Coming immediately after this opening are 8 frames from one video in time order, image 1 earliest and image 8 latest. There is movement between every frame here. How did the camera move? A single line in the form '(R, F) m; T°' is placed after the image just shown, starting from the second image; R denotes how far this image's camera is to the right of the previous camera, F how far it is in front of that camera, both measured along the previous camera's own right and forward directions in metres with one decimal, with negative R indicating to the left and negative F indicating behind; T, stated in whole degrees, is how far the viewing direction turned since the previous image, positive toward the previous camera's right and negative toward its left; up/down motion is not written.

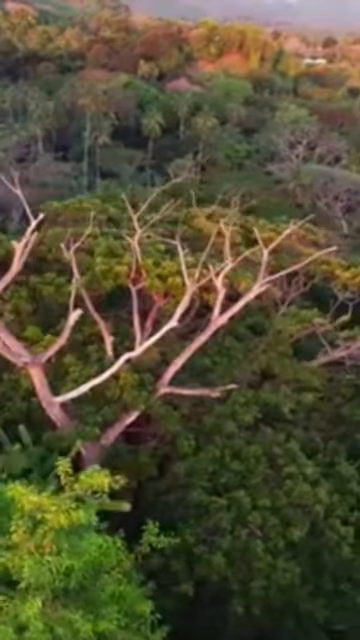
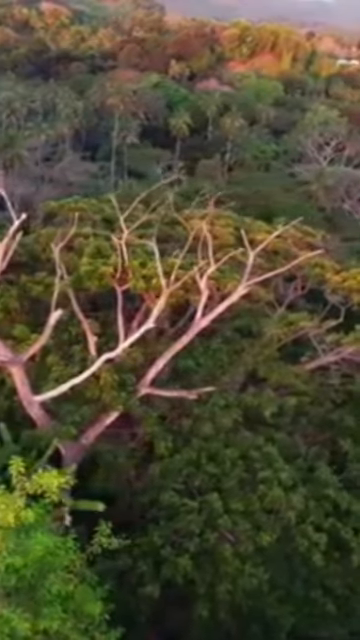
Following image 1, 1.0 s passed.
(+1.1, 0.0) m; -2°
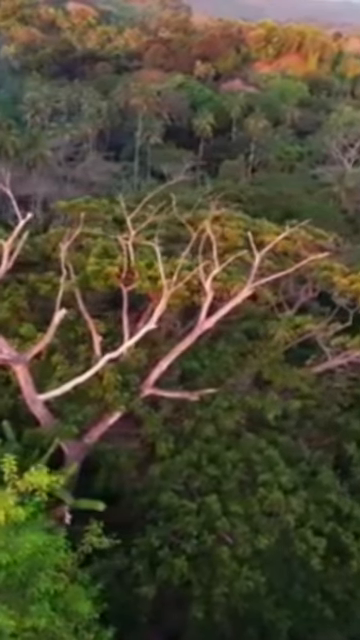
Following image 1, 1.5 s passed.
(+0.4, 0.0) m; -2°
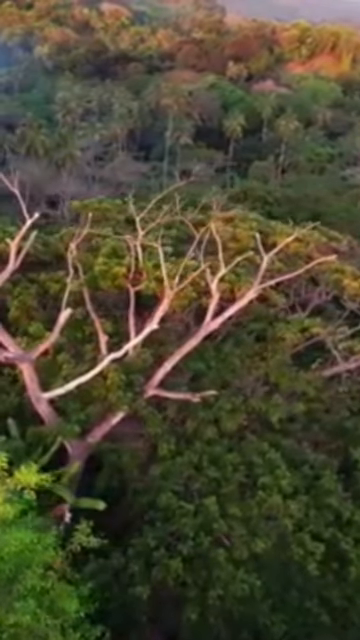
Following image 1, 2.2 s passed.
(+0.6, 0.0) m; -2°
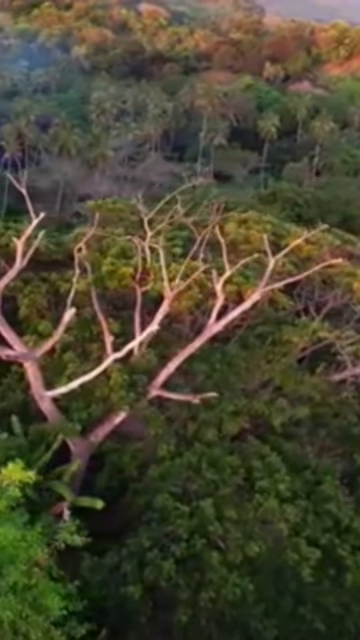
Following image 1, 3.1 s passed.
(+0.7, 0.0) m; -3°
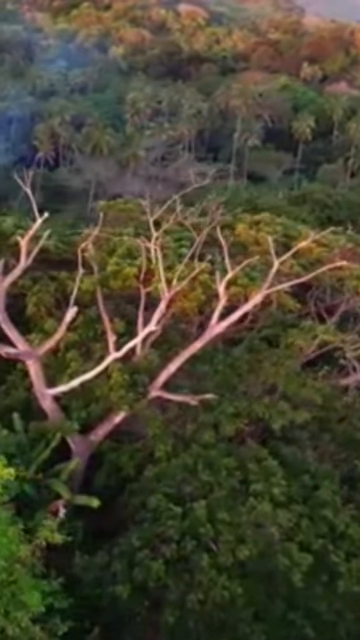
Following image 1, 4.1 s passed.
(+0.8, 0.0) m; -3°
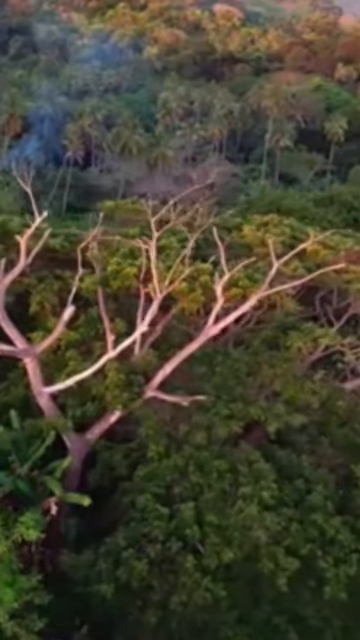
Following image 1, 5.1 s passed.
(+0.8, 0.0) m; -3°
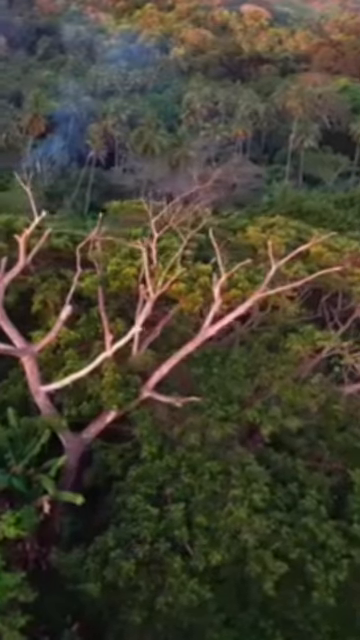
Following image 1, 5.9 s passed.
(+0.6, 0.0) m; -2°
